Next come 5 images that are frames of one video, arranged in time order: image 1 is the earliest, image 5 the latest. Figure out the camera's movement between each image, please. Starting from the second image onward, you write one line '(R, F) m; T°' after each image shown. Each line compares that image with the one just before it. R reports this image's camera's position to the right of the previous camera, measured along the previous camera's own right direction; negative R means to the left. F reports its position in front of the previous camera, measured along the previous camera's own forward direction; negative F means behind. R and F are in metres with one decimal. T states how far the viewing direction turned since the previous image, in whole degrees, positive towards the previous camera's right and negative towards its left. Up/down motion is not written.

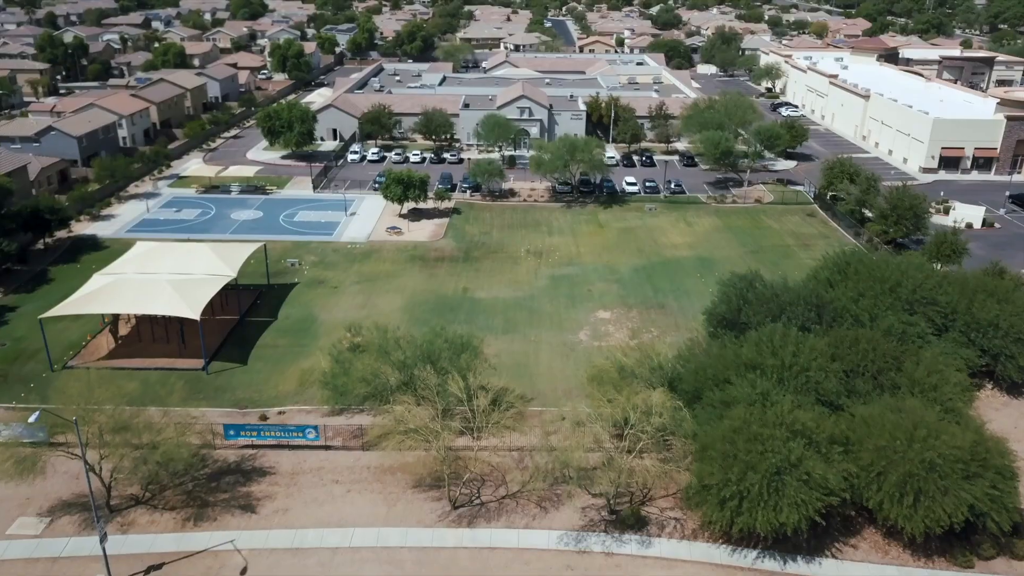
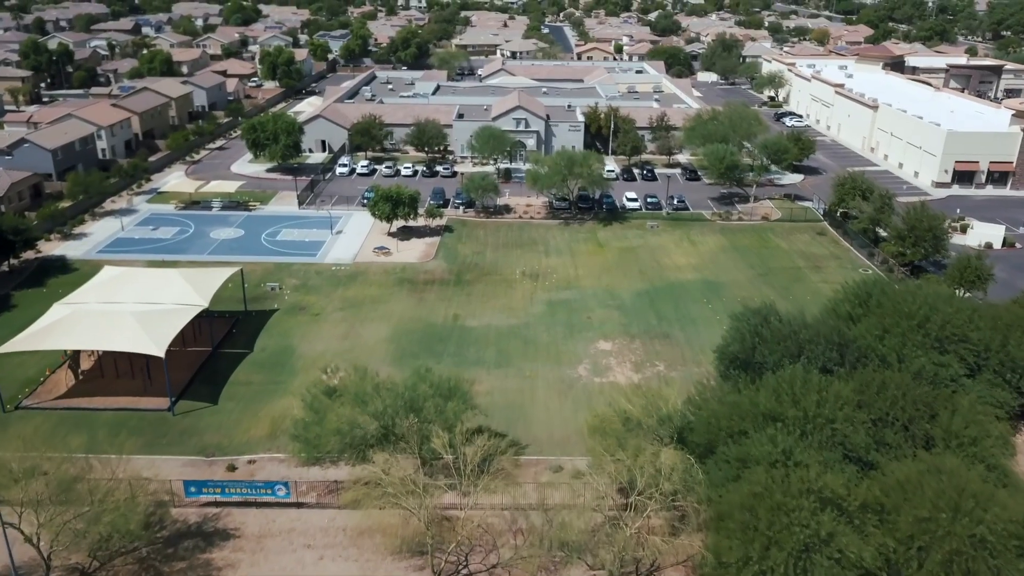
(+0.1, +1.9) m; 0°
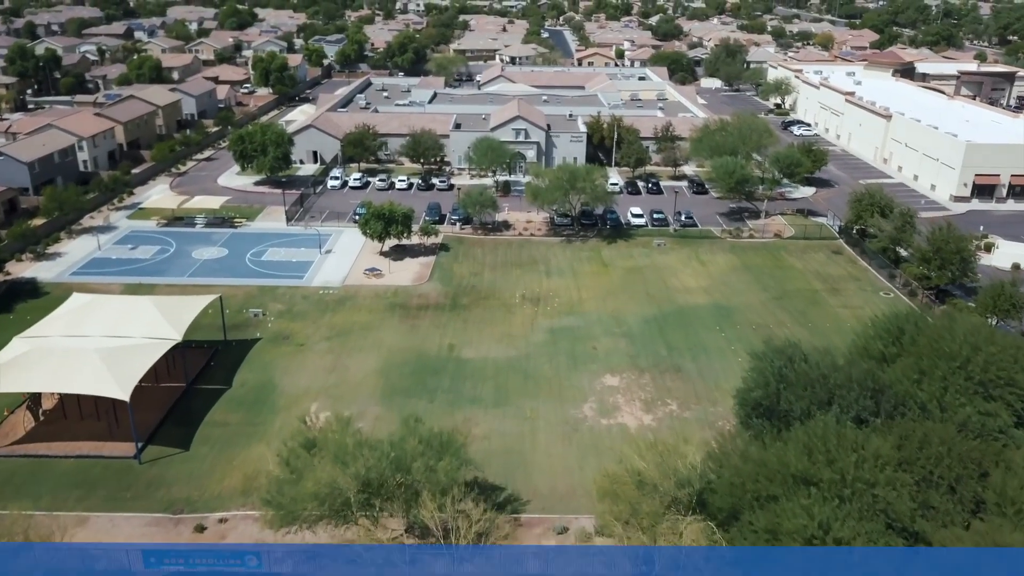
(0.0, +1.9) m; 0°
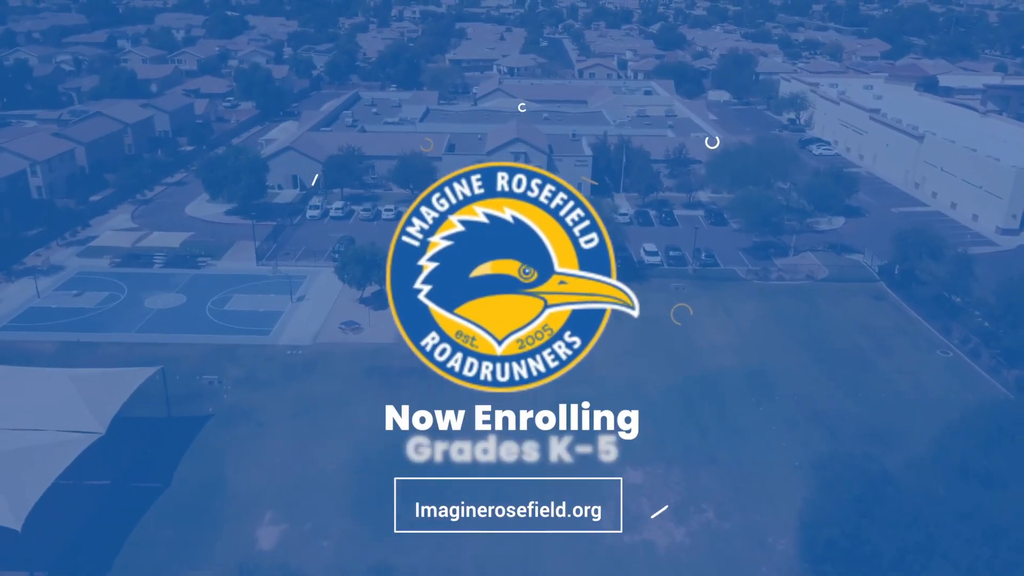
(-0.1, +4.0) m; 0°
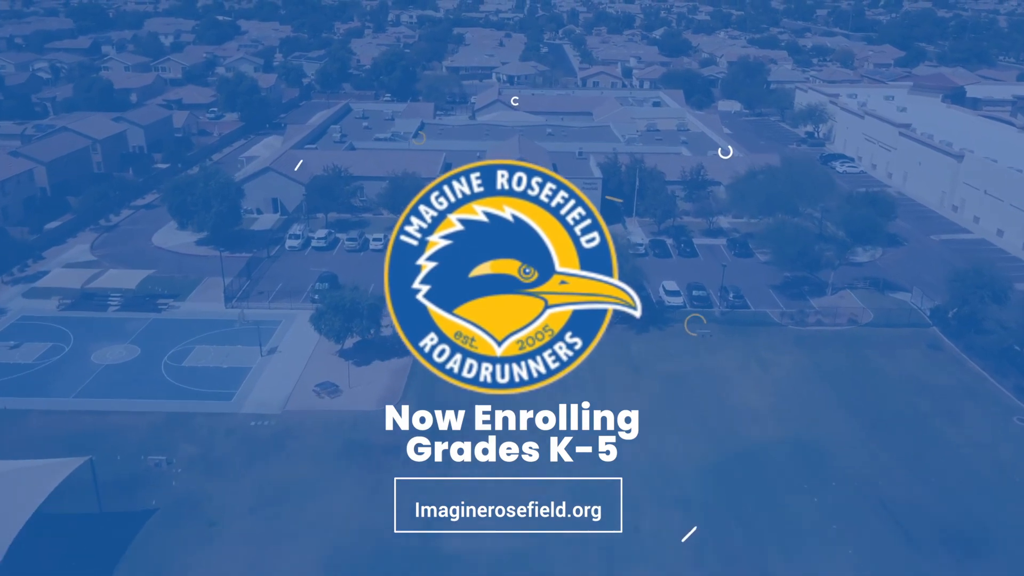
(-0.2, +3.7) m; 0°
